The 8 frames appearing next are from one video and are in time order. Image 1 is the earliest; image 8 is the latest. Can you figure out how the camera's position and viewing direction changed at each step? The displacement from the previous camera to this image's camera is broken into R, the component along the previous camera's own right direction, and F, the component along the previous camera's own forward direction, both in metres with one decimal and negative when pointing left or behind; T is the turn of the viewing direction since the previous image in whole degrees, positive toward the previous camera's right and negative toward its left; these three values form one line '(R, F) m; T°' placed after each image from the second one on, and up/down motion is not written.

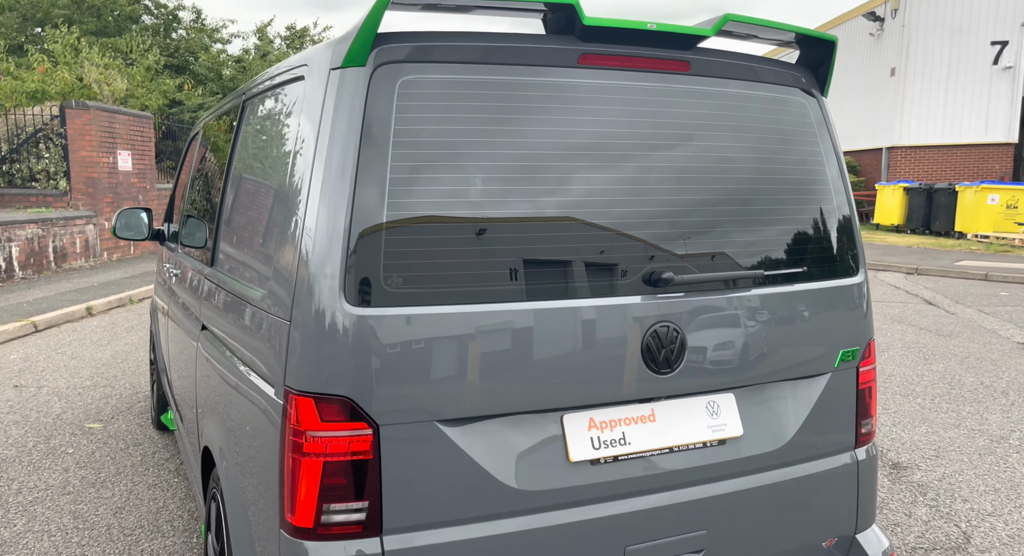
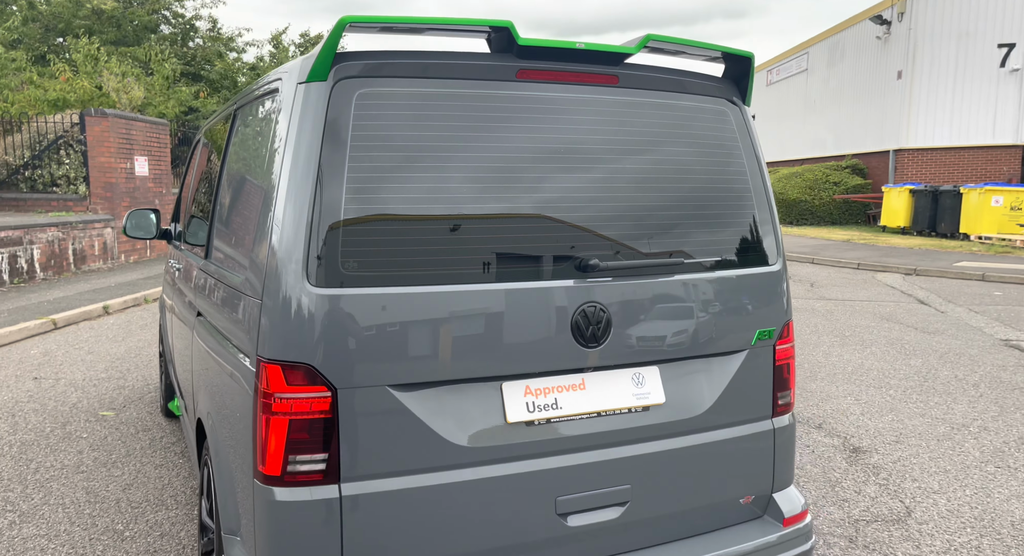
(+0.2, -0.3) m; -1°
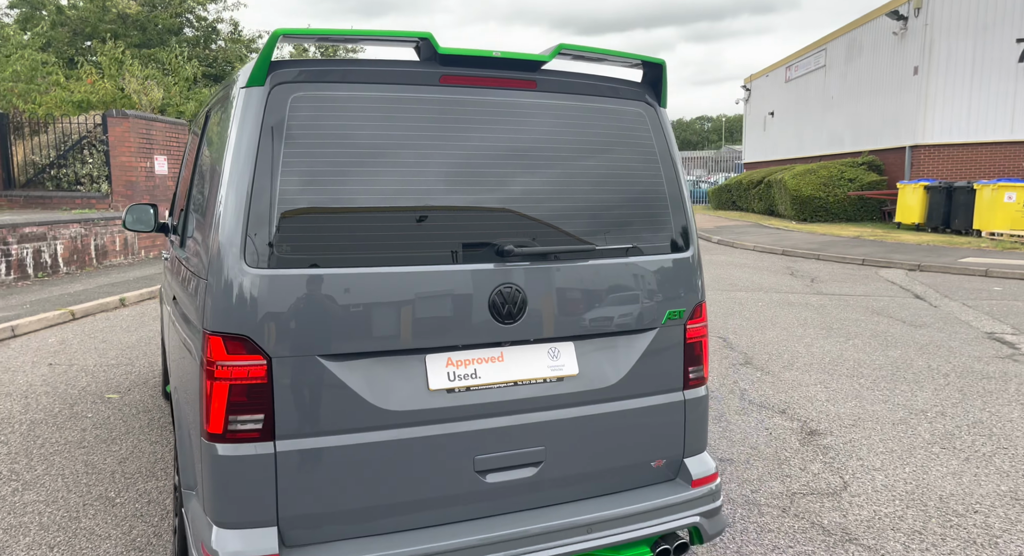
(+0.4, -0.2) m; -2°
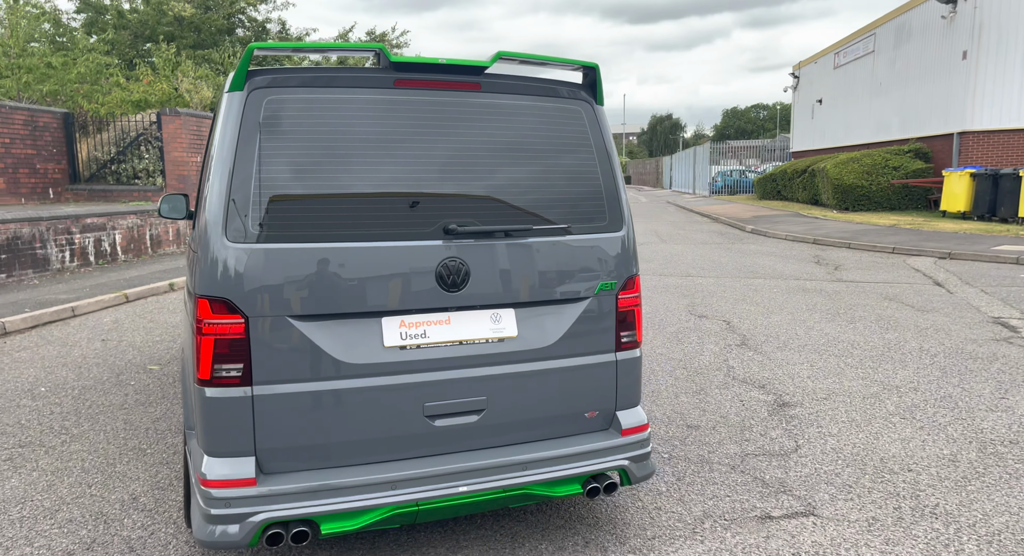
(+0.4, -0.4) m; -4°
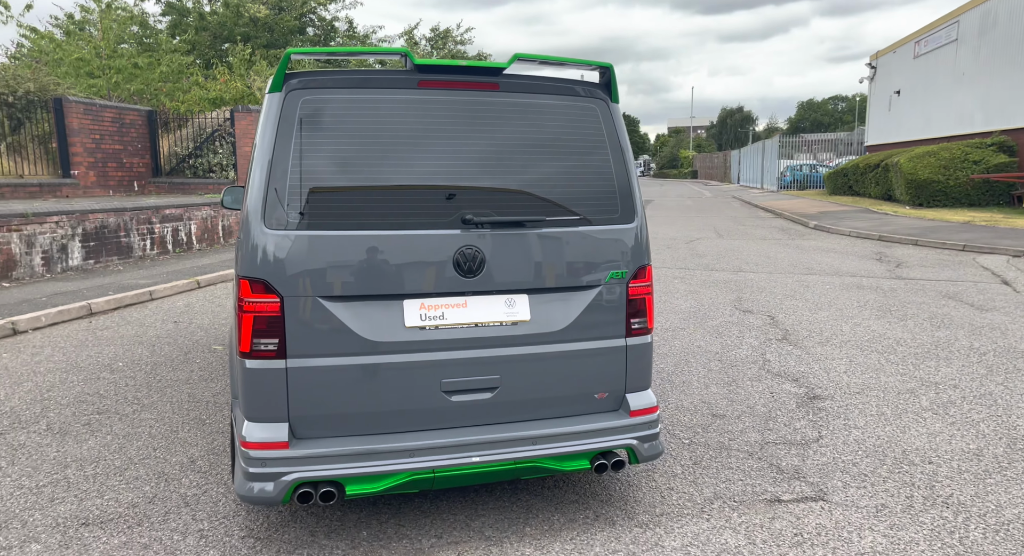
(+0.2, -0.2) m; -5°
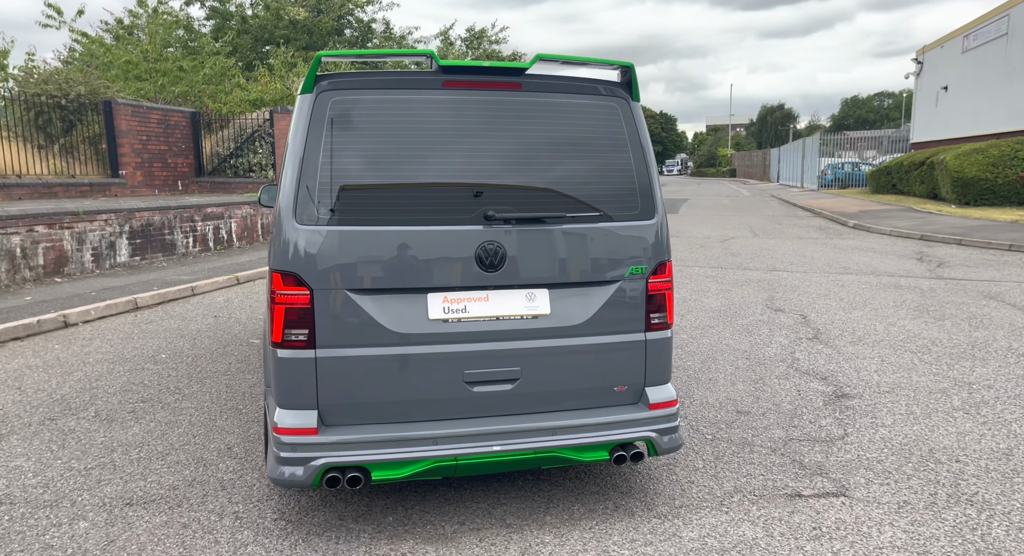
(+0.1, -0.1) m; -3°
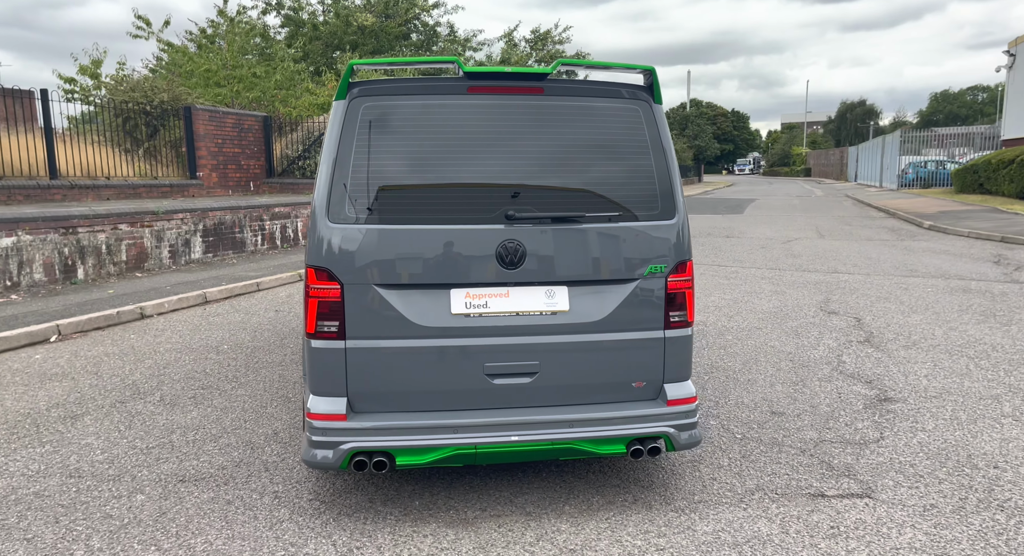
(+0.2, -0.1) m; -5°
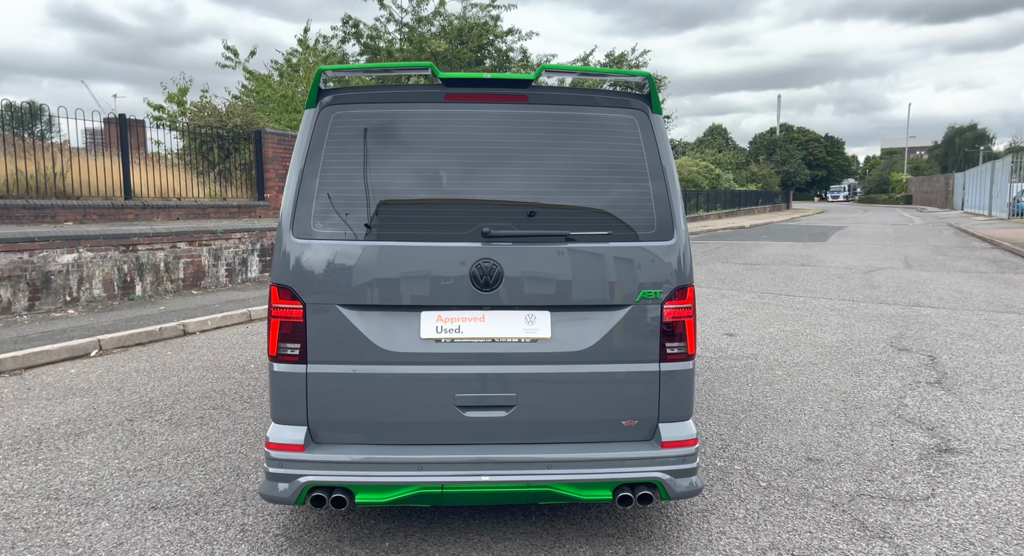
(+0.4, +0.3) m; -7°
